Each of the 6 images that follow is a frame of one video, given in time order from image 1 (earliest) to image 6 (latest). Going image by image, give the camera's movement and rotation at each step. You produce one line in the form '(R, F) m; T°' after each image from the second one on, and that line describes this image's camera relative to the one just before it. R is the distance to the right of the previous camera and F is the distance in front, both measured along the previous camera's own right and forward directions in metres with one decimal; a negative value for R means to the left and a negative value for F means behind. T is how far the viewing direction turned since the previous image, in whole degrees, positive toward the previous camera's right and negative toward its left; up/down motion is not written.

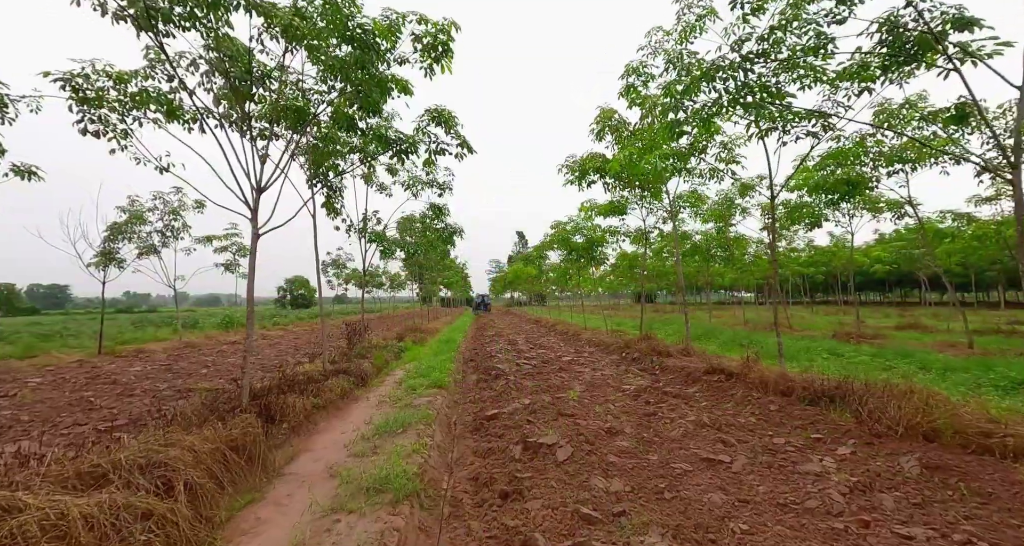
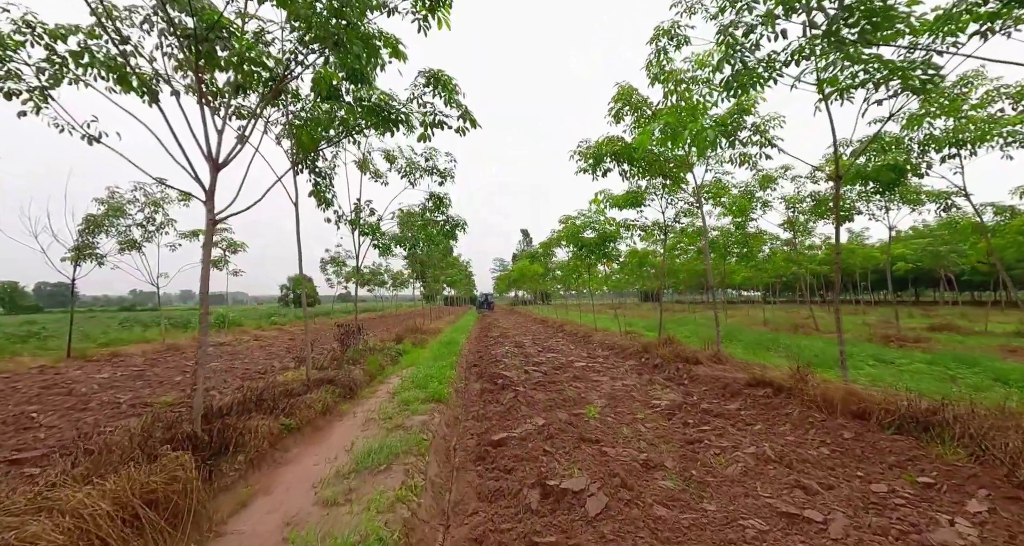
(-0.1, +0.9) m; -1°
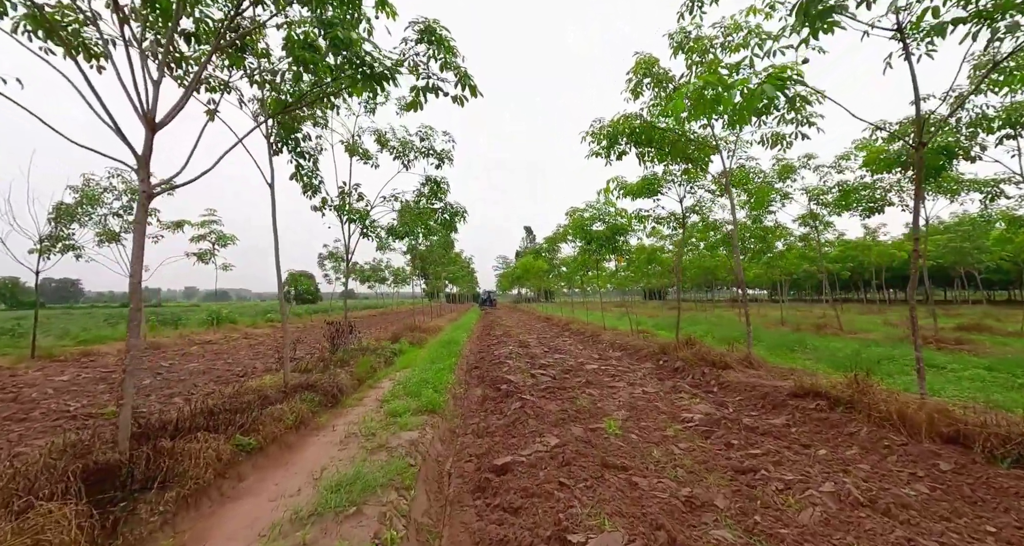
(0.0, +0.8) m; 0°
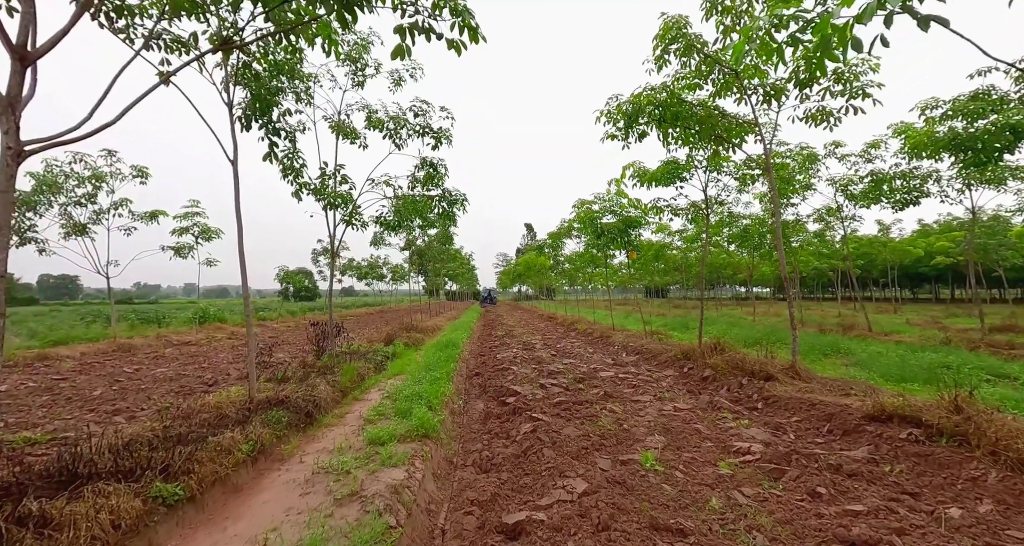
(-0.1, +1.0) m; 0°
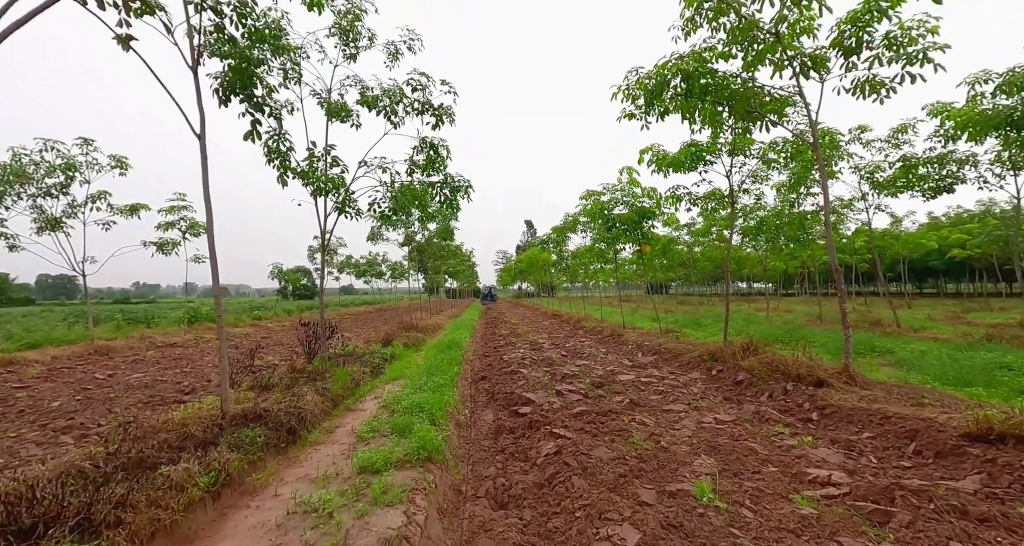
(-0.2, +0.7) m; 0°
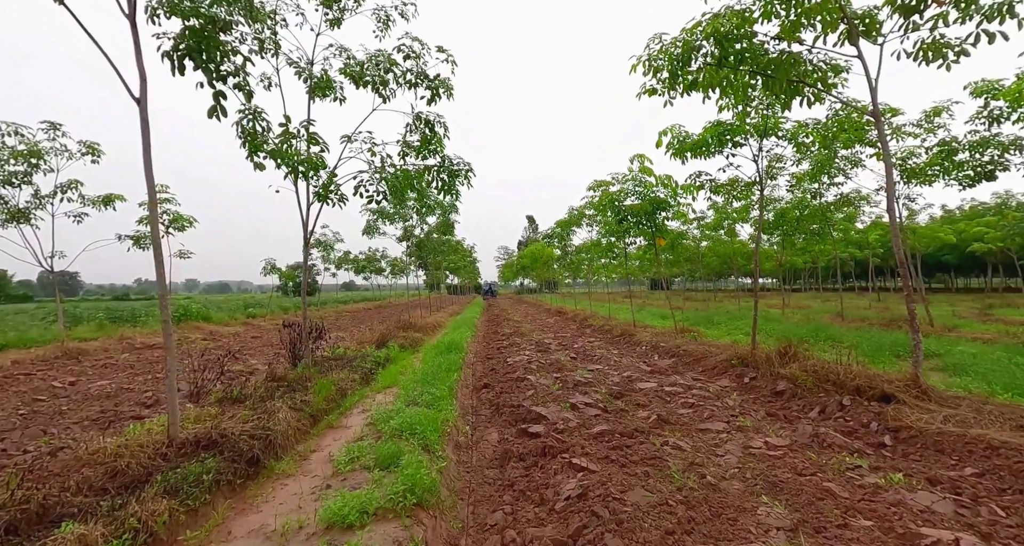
(-0.1, +0.8) m; 0°
